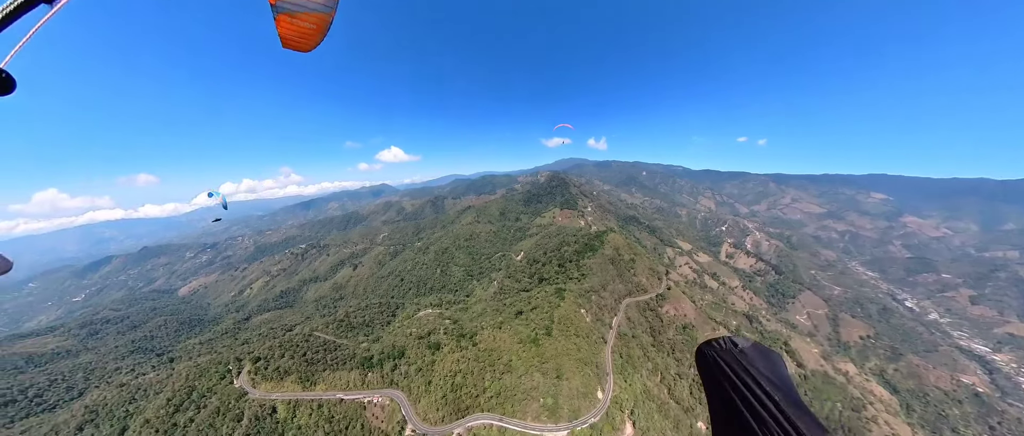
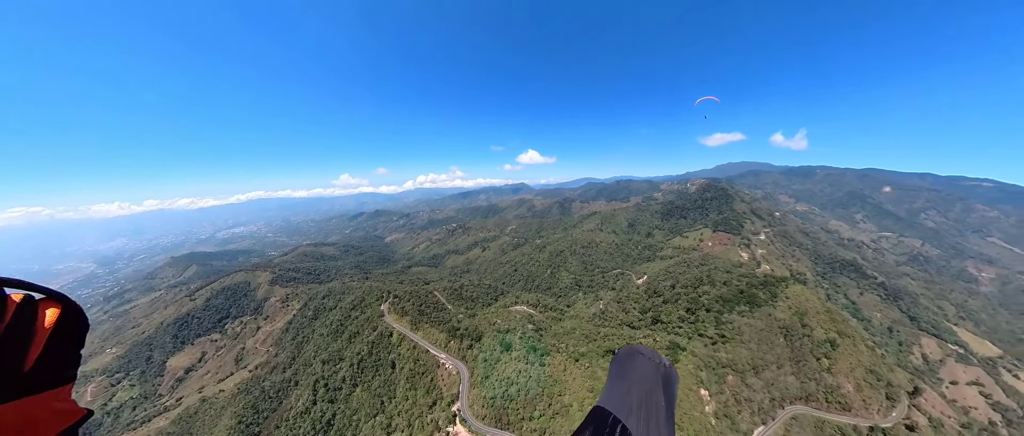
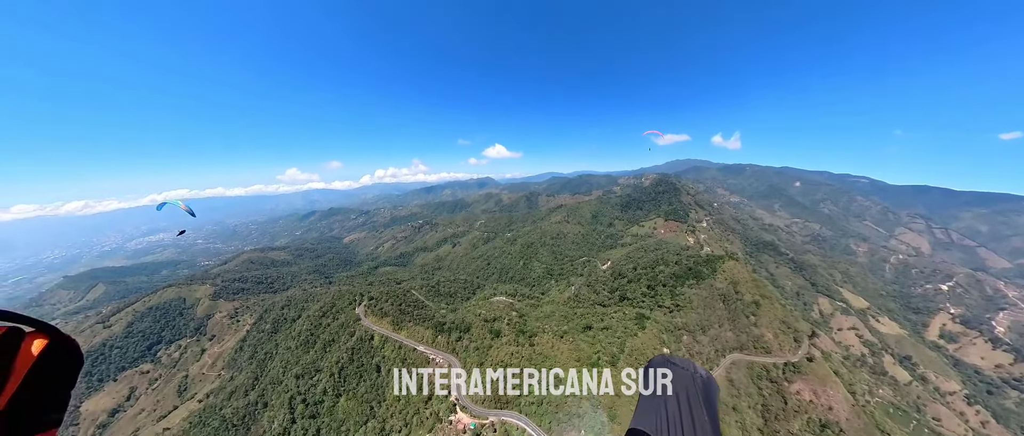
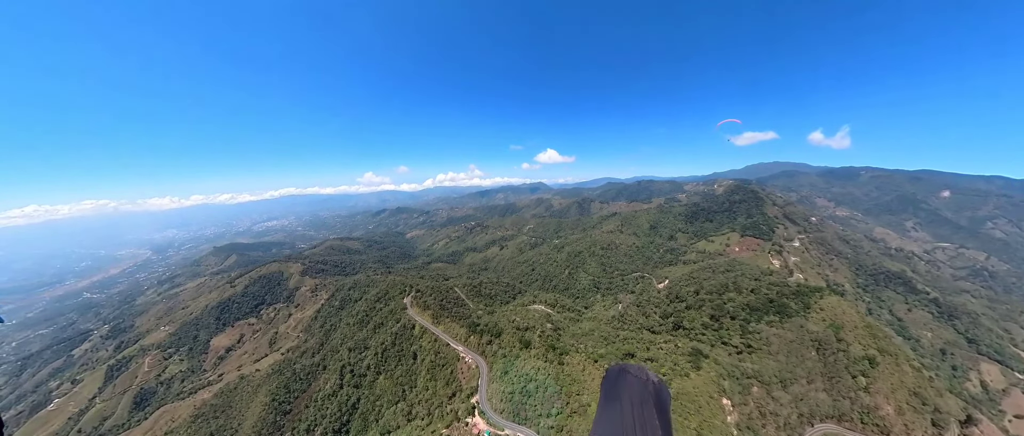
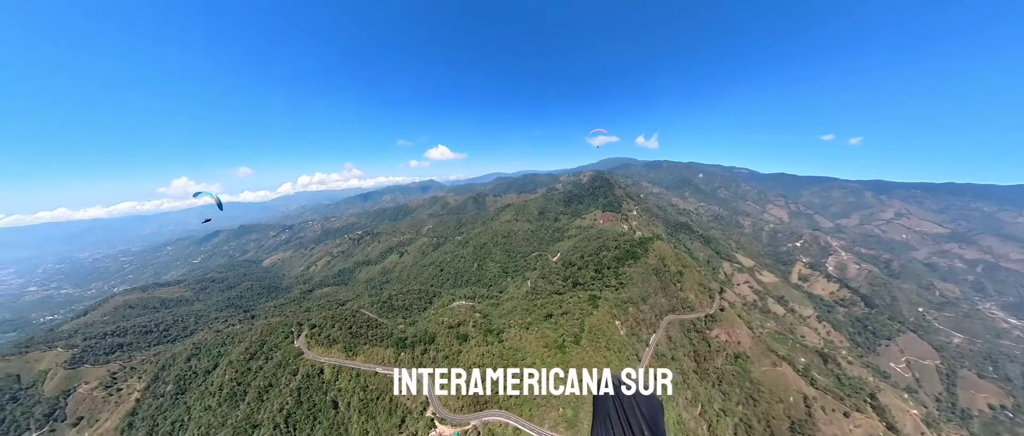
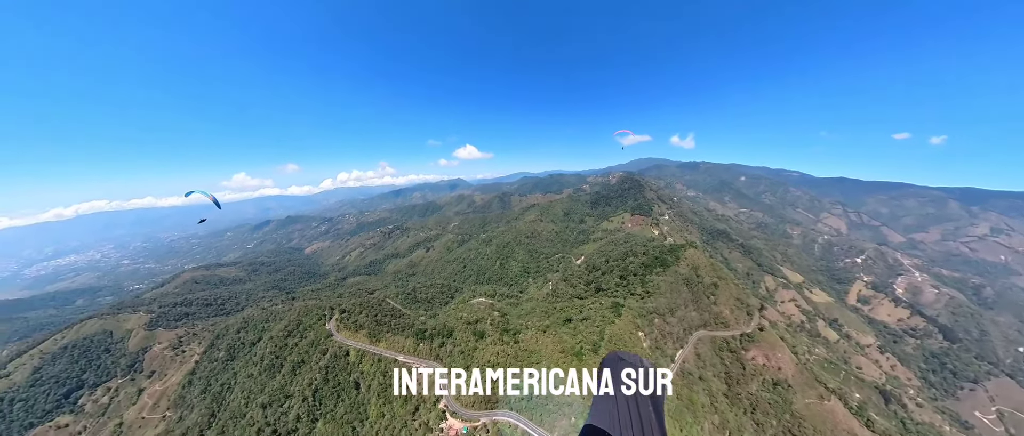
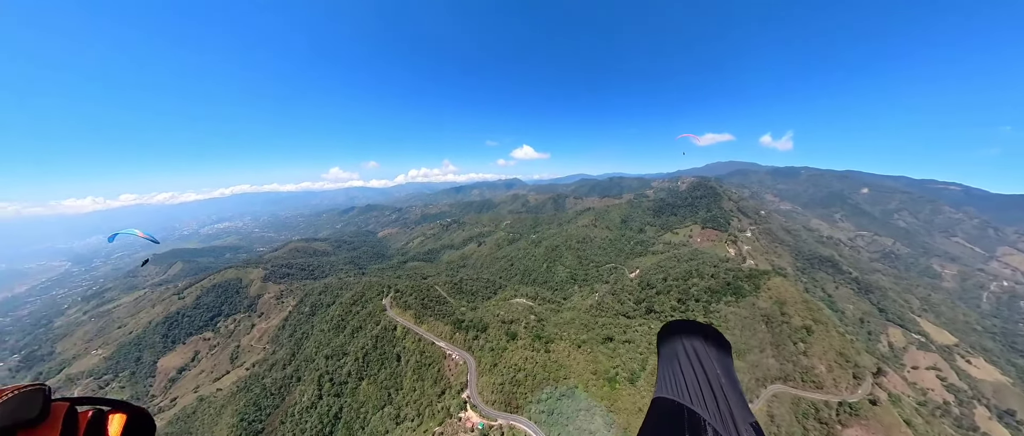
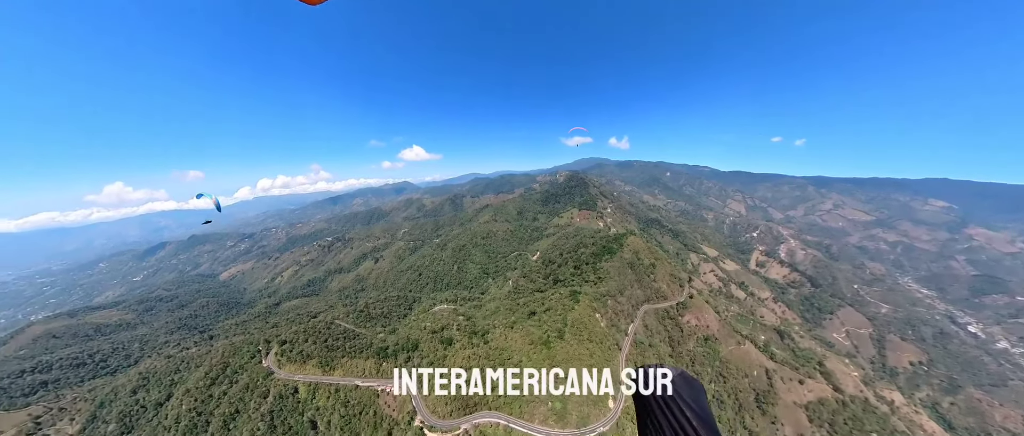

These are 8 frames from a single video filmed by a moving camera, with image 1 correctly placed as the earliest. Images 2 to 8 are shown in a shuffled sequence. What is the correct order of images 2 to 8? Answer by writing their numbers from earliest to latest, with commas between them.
8, 5, 6, 3, 7, 4, 2
